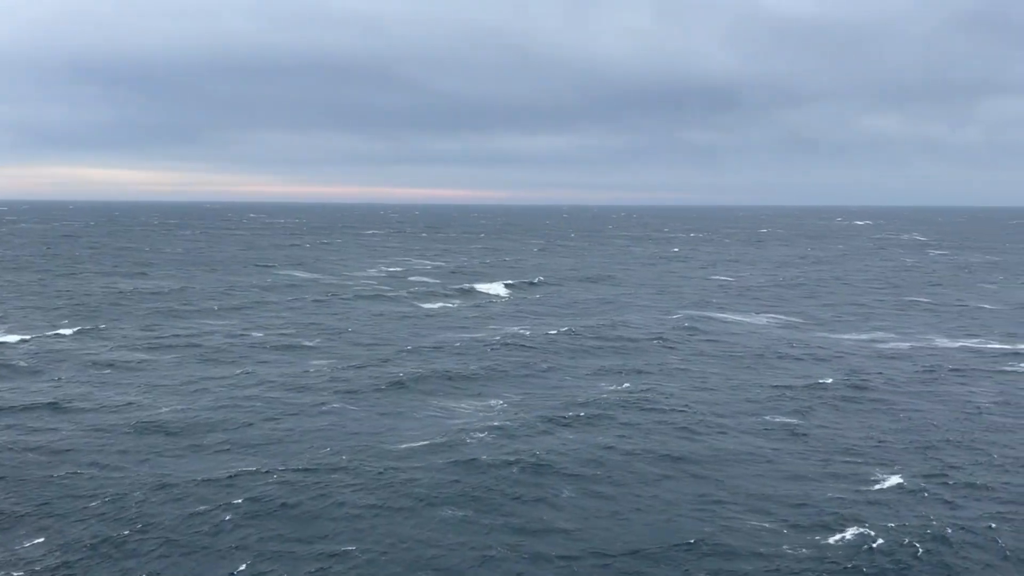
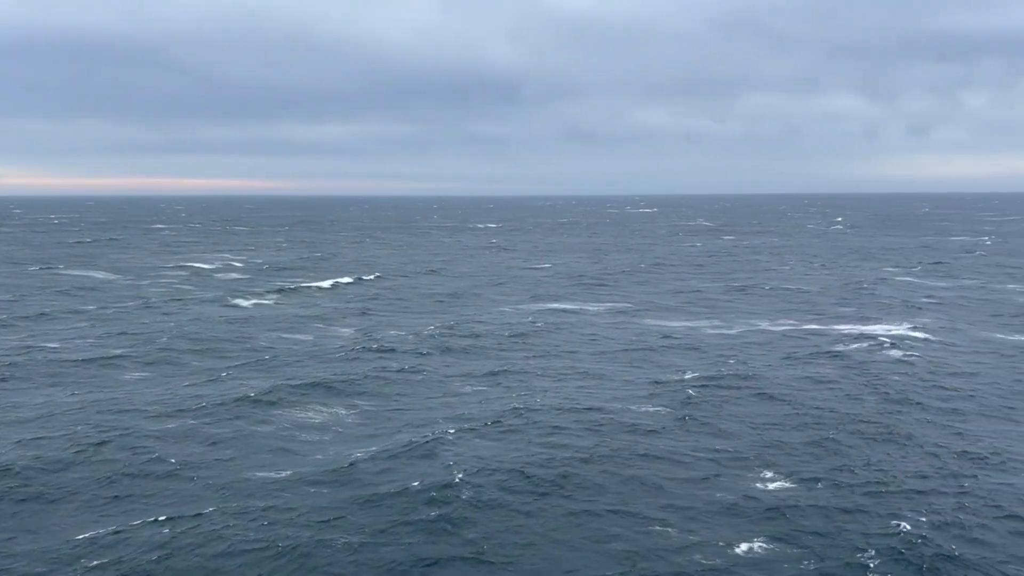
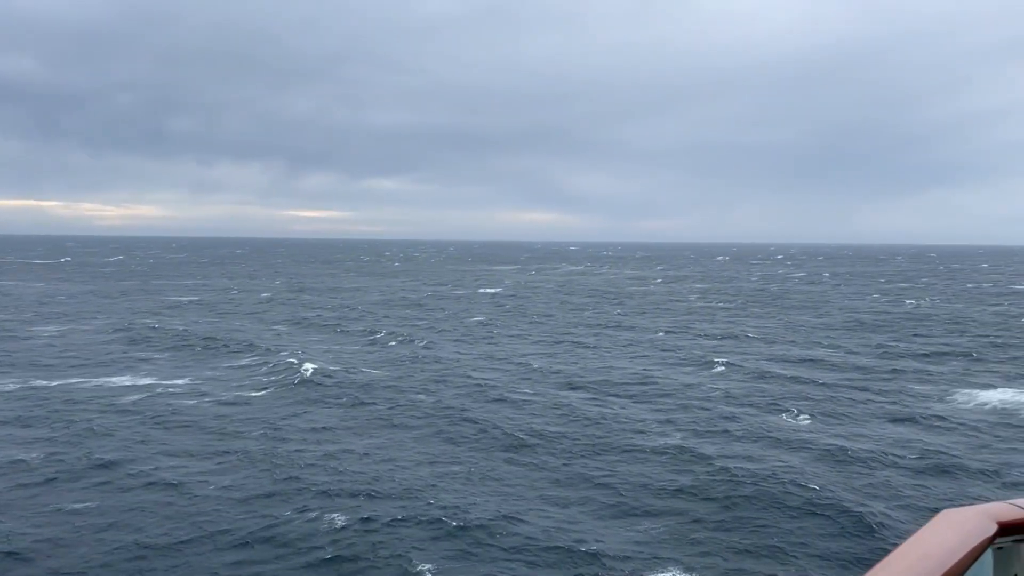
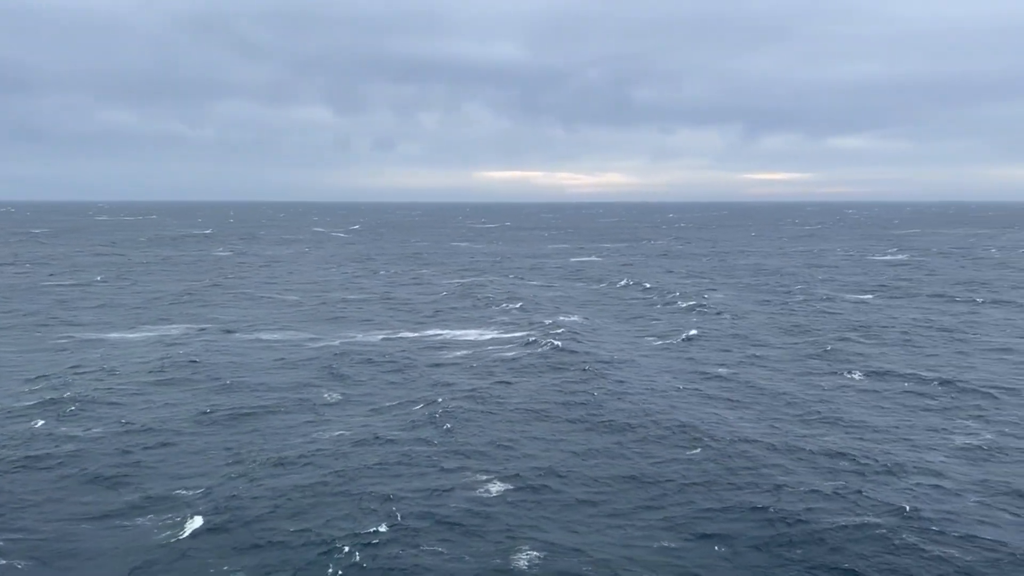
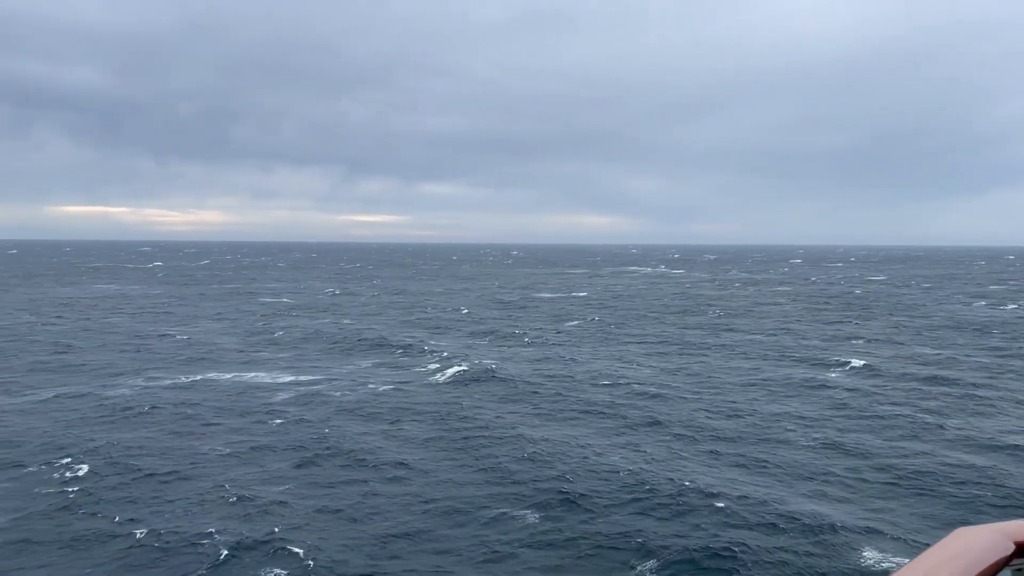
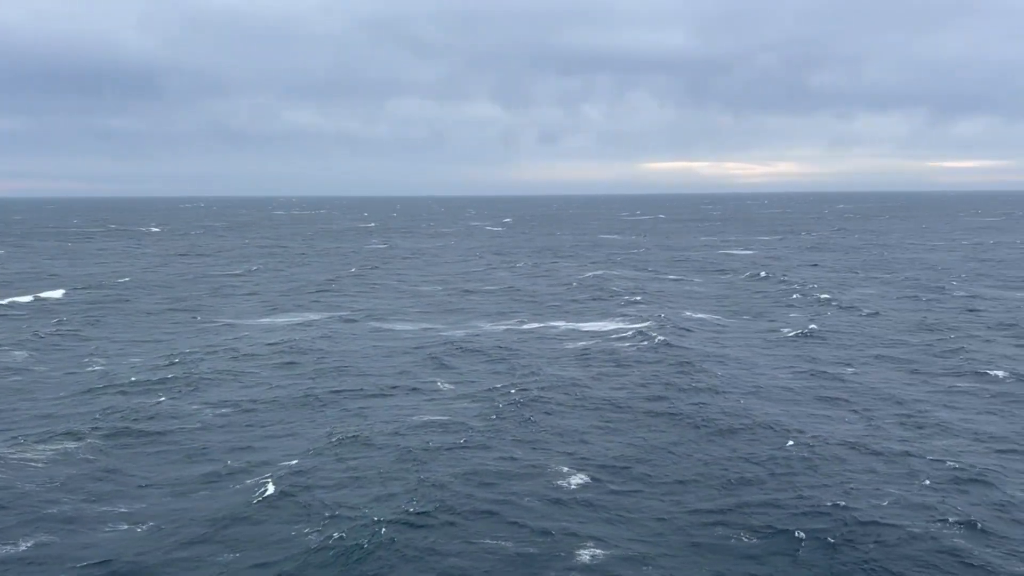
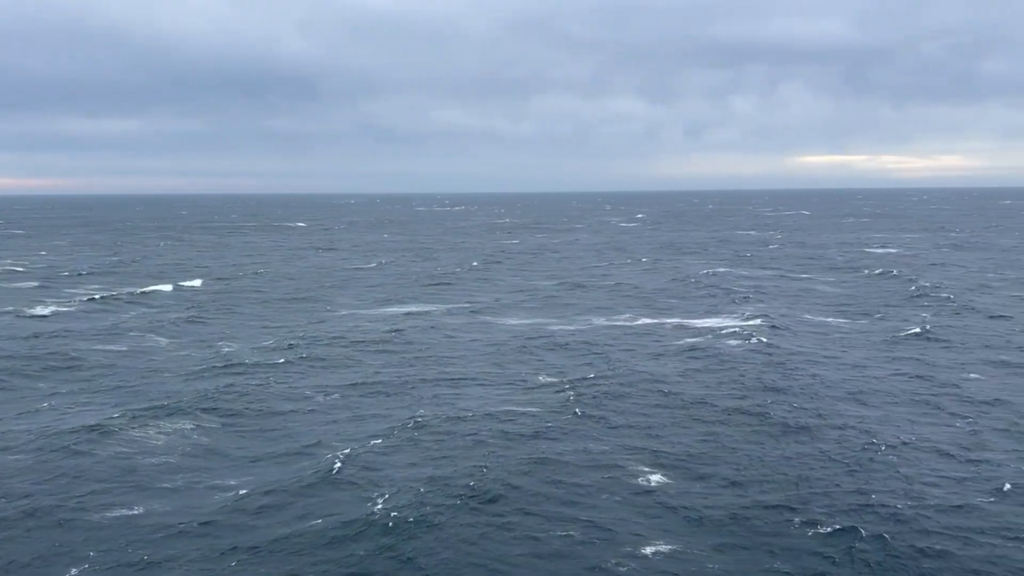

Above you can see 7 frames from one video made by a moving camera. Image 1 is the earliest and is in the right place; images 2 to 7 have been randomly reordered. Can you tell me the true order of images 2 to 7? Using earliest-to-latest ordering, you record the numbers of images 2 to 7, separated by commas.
2, 7, 6, 4, 3, 5
